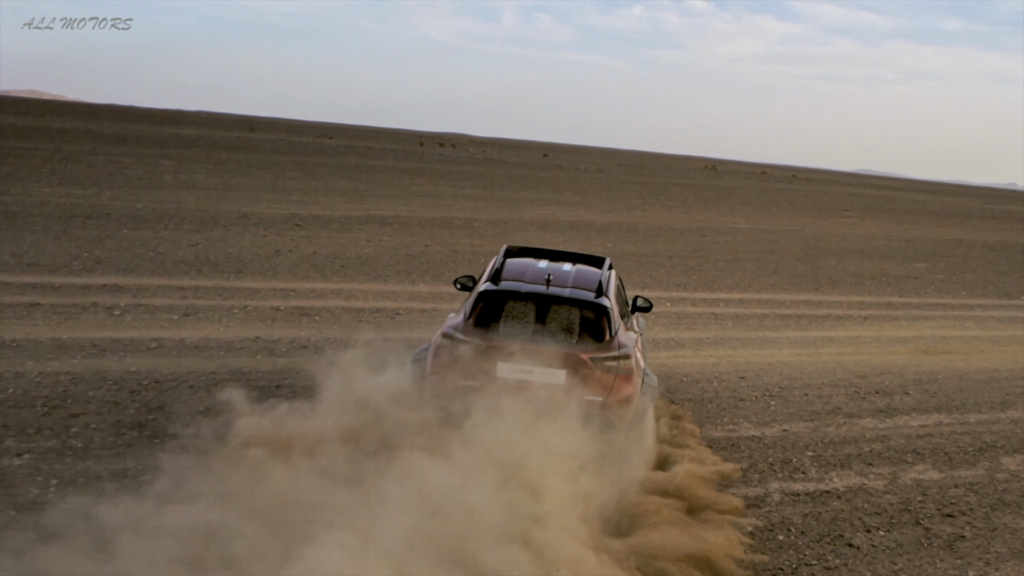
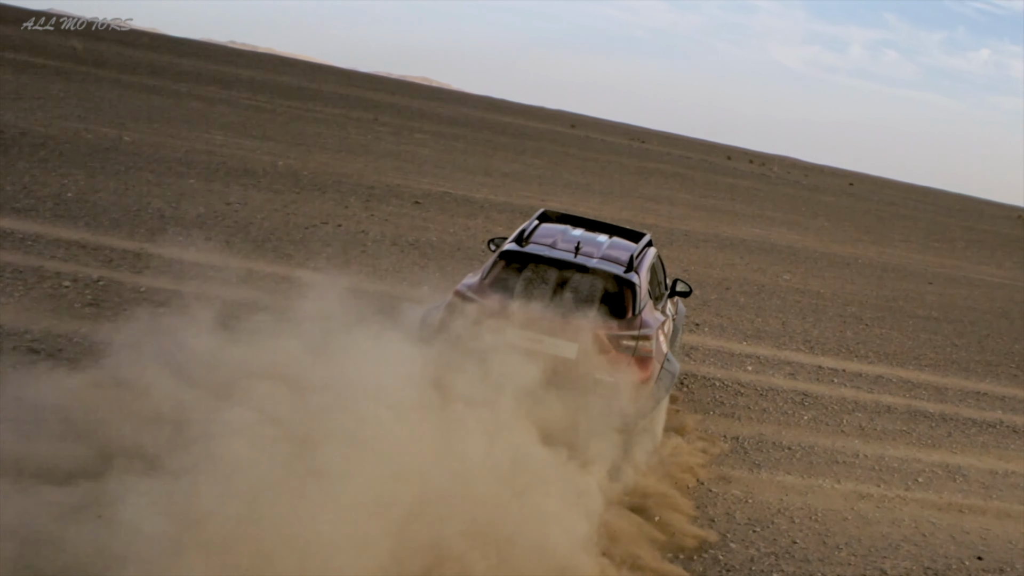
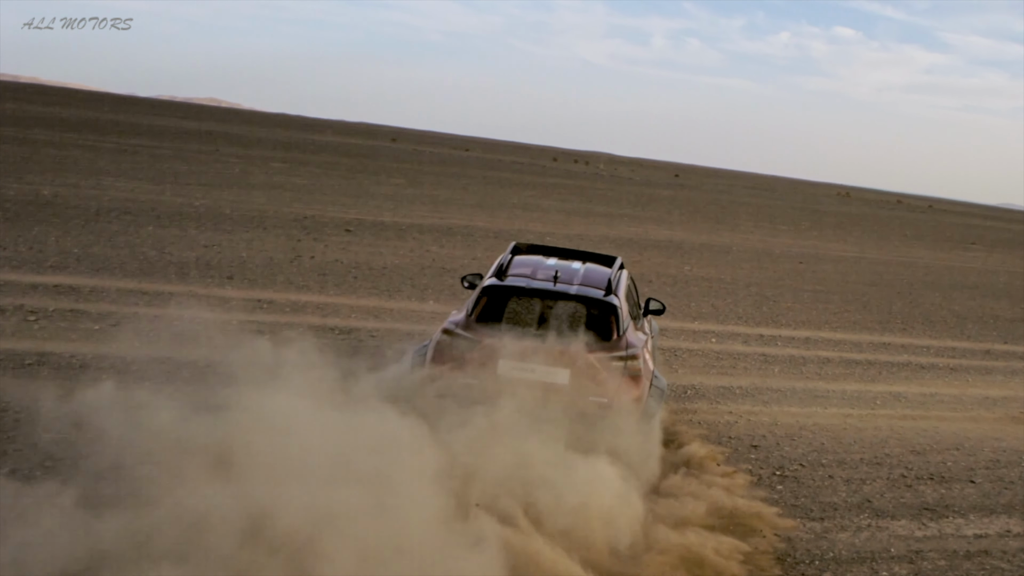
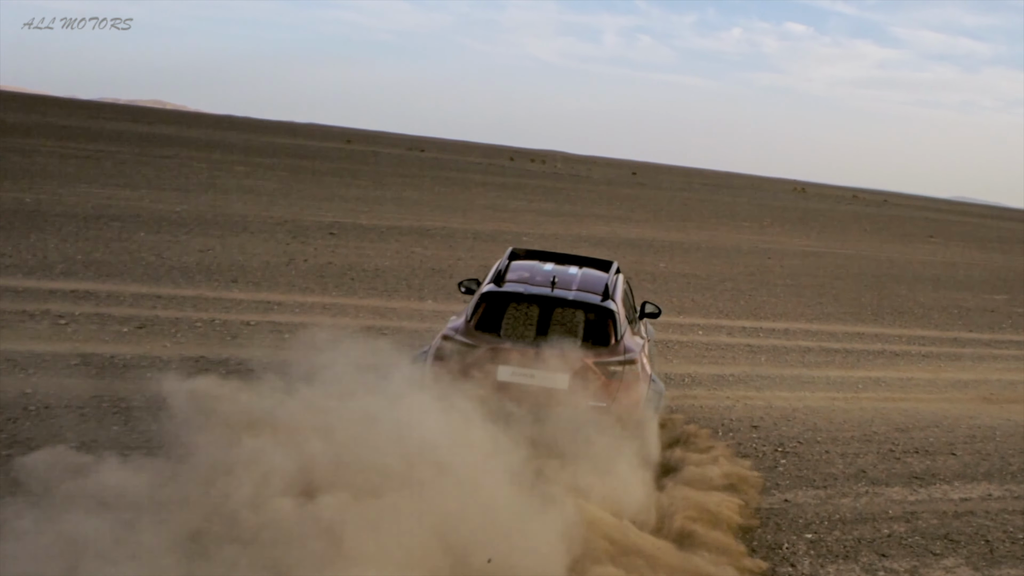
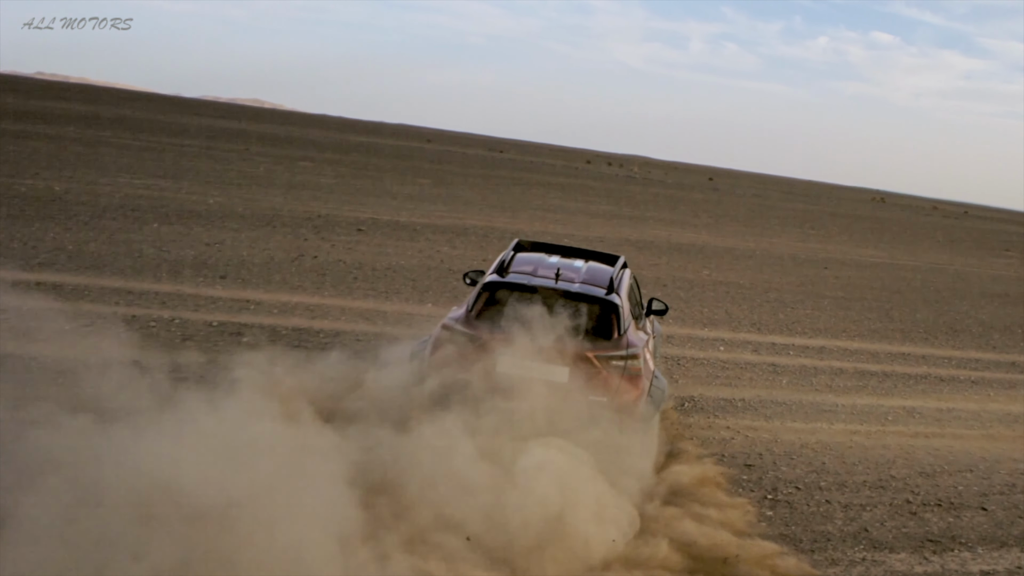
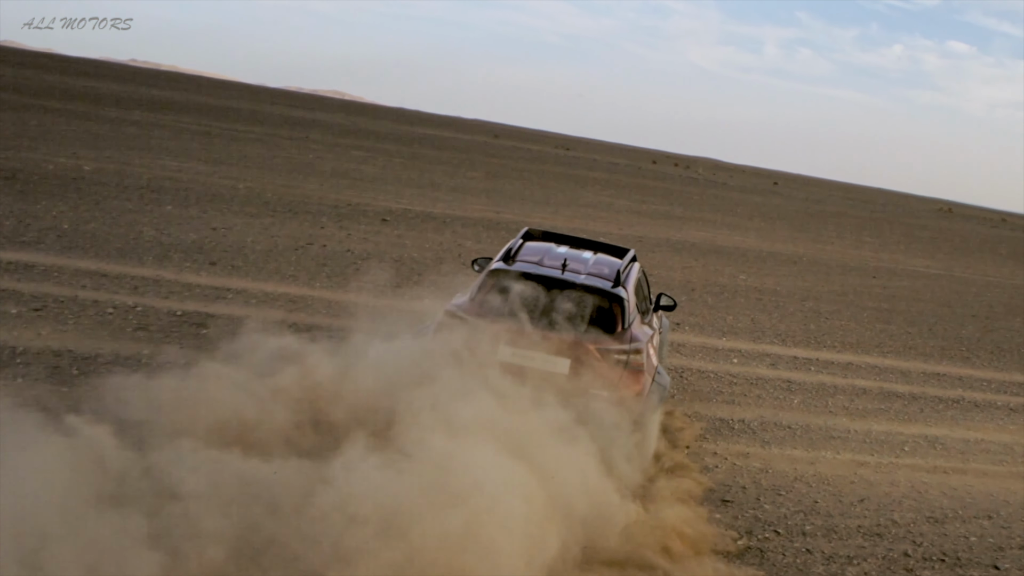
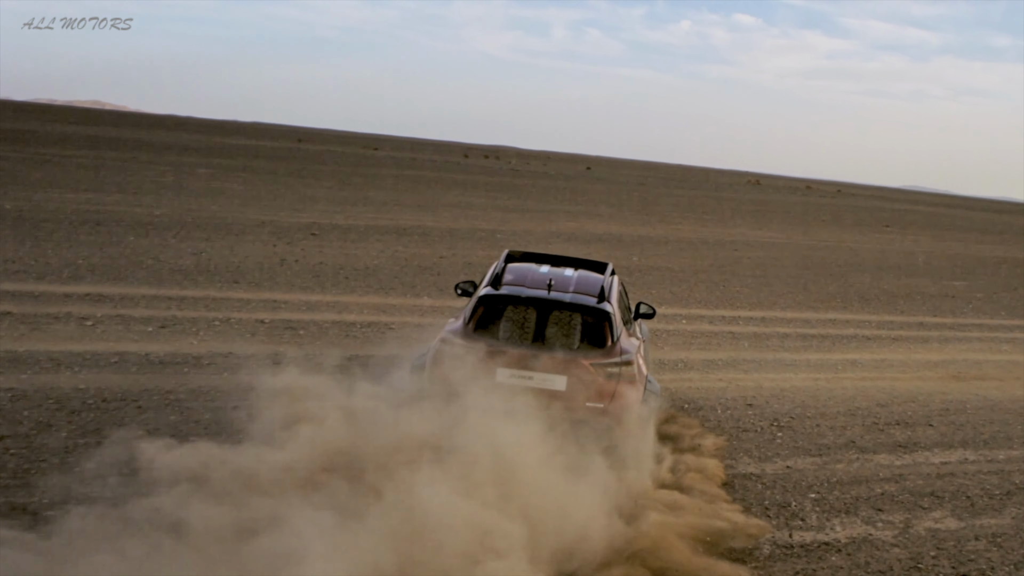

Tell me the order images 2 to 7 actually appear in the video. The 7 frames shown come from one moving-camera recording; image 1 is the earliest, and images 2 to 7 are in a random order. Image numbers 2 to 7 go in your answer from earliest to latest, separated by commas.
7, 4, 3, 5, 6, 2
